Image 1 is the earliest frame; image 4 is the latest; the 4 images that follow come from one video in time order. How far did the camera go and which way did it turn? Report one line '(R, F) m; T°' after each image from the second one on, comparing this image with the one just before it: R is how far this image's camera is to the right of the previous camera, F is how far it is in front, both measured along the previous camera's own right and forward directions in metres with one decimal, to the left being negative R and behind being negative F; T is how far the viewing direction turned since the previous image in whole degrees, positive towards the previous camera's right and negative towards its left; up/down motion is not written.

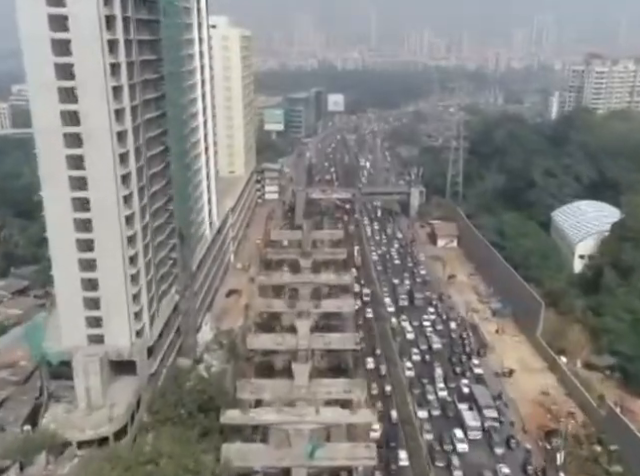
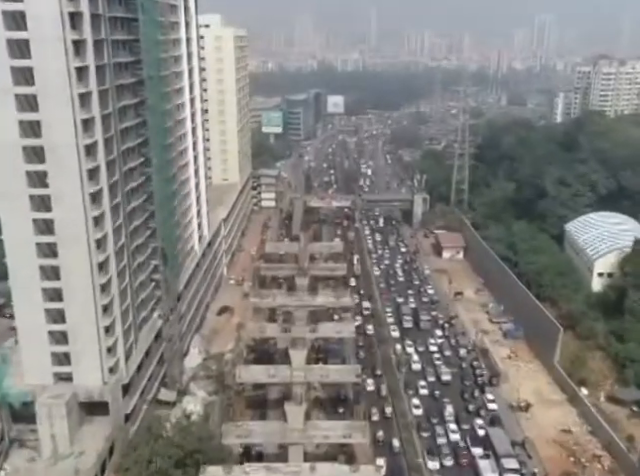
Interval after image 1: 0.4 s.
(+0.1, +1.6) m; 0°
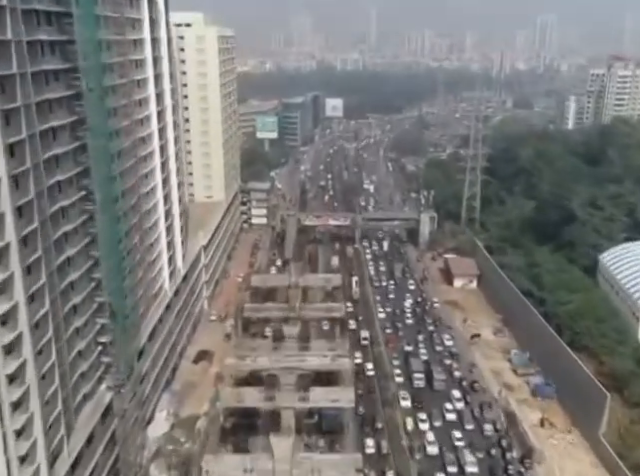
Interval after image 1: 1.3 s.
(+0.2, +3.3) m; 0°
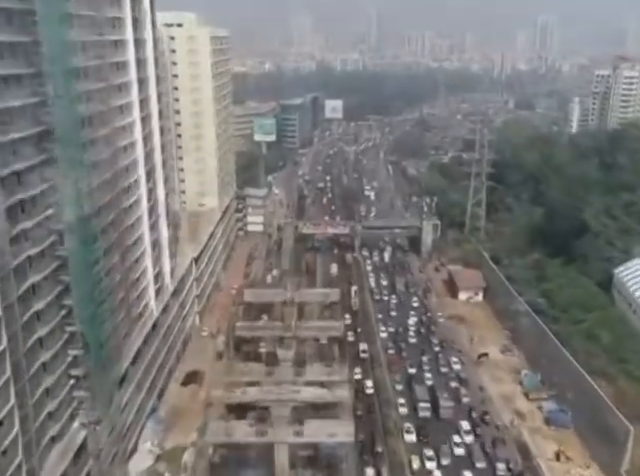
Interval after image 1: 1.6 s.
(+0.1, +1.2) m; 0°
